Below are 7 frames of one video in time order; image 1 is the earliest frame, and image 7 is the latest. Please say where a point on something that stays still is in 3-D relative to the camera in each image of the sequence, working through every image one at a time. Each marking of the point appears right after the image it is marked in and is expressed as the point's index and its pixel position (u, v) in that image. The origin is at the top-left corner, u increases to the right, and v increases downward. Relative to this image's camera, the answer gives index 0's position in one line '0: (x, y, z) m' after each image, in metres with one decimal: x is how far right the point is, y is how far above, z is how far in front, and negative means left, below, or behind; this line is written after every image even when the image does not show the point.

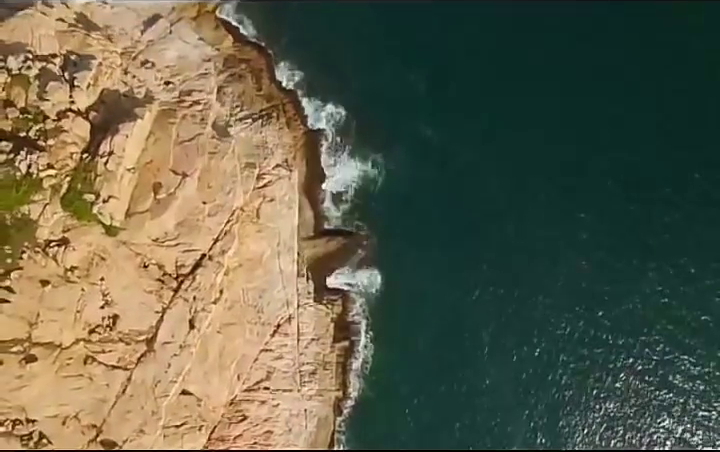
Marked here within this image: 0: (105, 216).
0: (-6.3, +0.1, +20.6) m
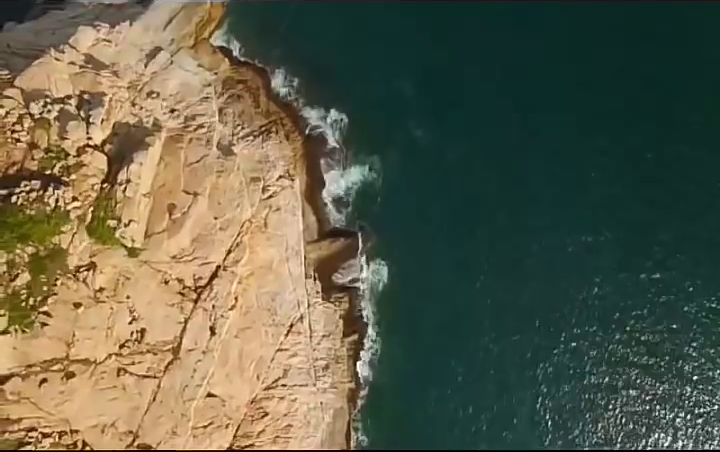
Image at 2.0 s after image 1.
0: (-6.3, -0.4, +22.2) m
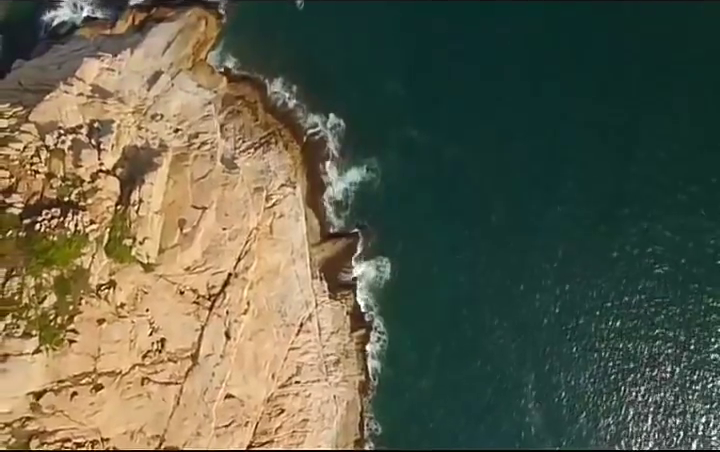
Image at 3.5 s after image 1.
0: (-6.2, -0.9, +23.4) m
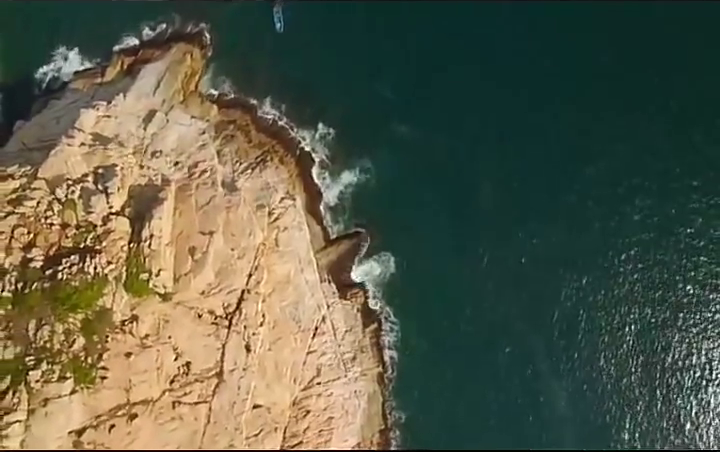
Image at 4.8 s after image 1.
0: (-6.0, -1.8, +24.5) m
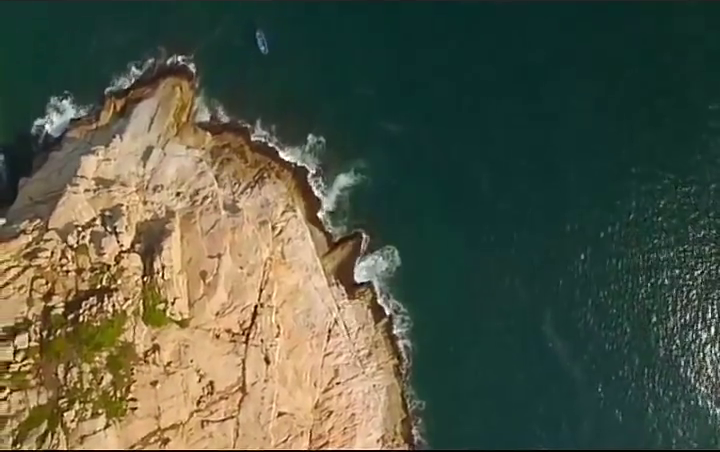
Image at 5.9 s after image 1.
0: (-5.8, -2.7, +25.5) m
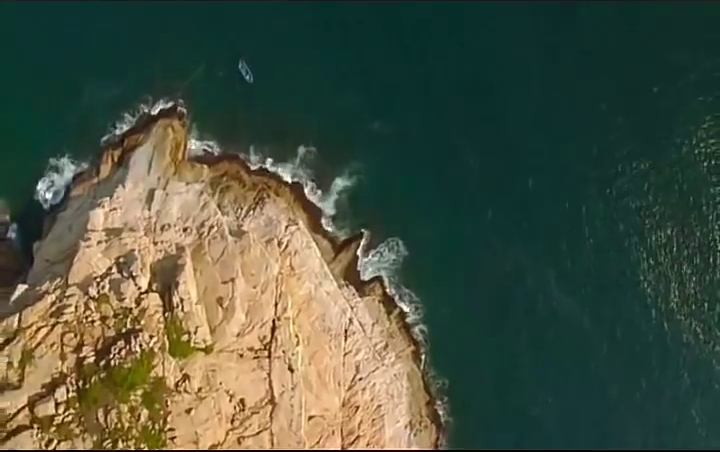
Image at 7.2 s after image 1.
0: (-5.3, -3.7, +26.9) m
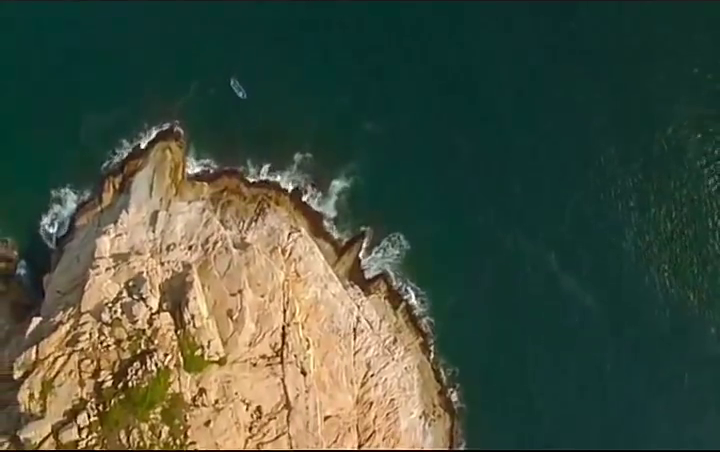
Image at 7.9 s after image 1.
0: (-5.0, -4.2, +27.7) m
